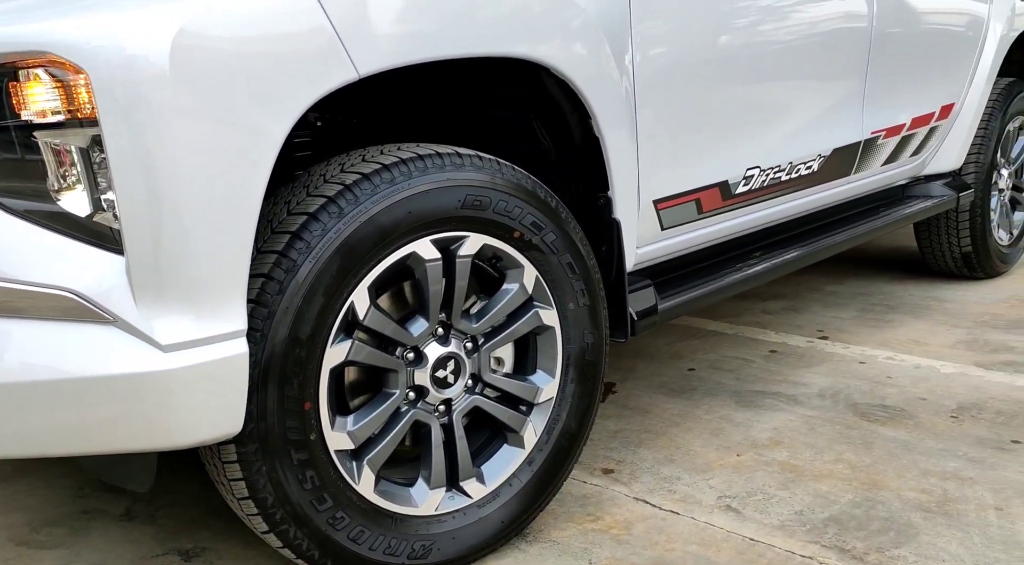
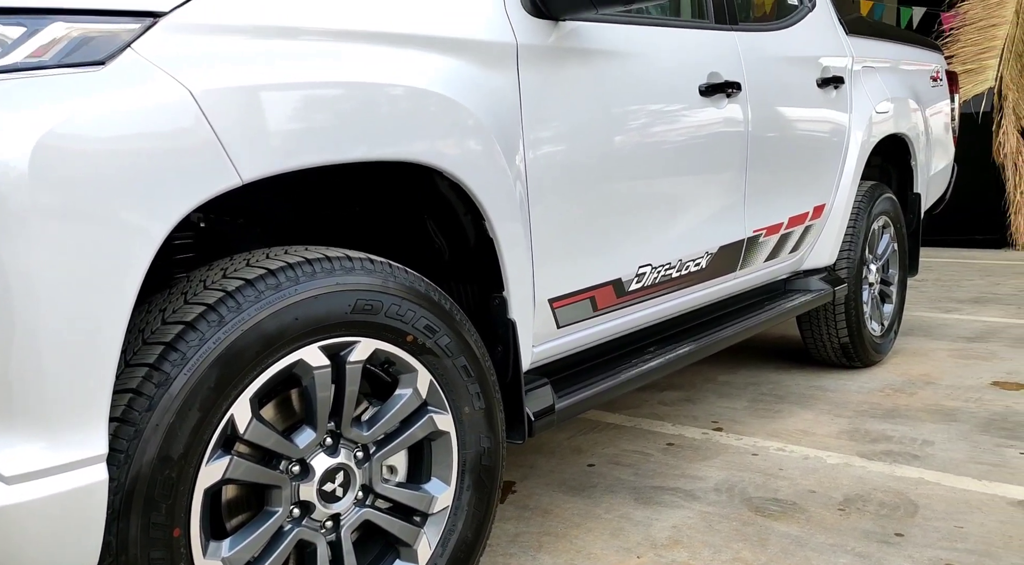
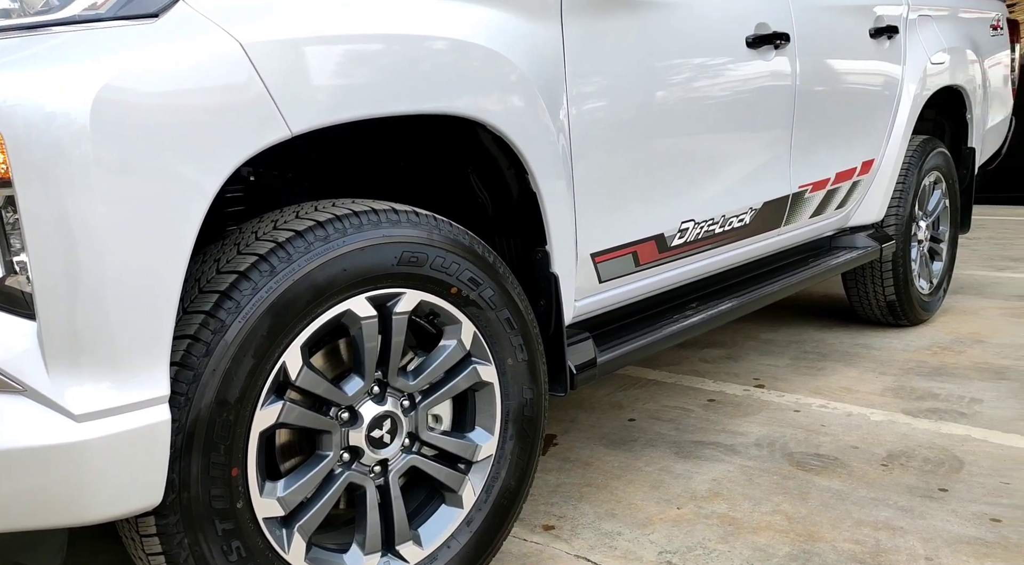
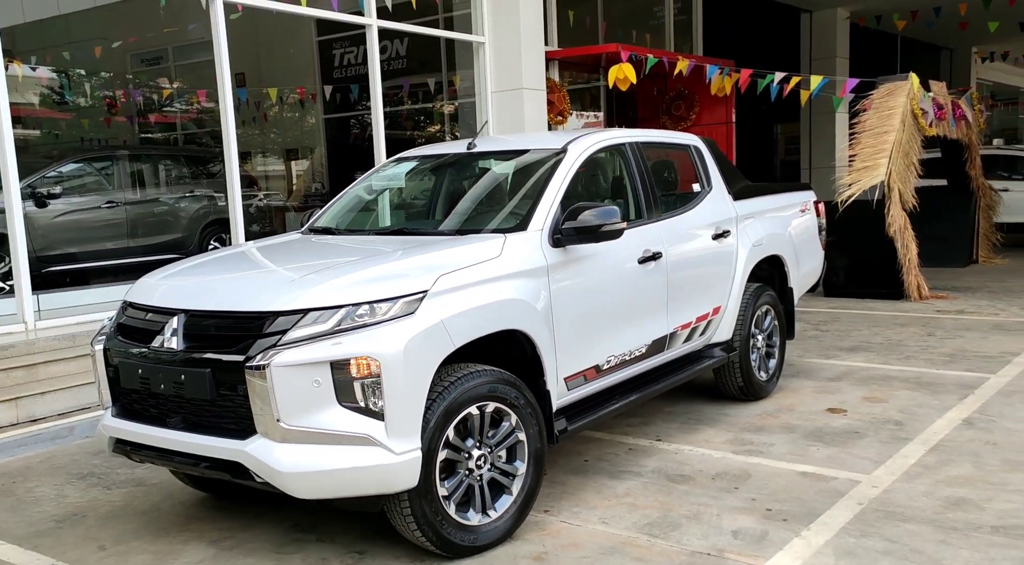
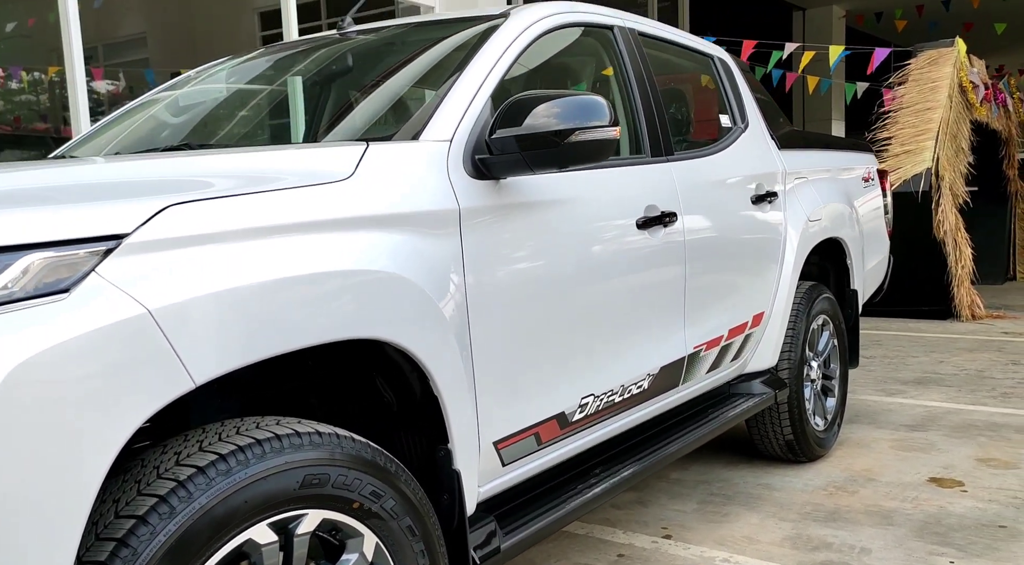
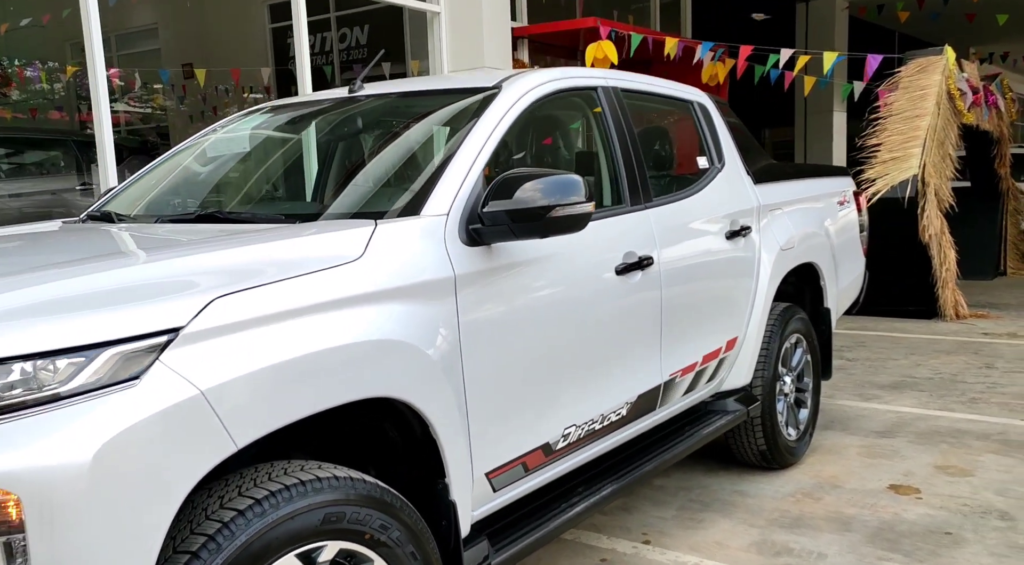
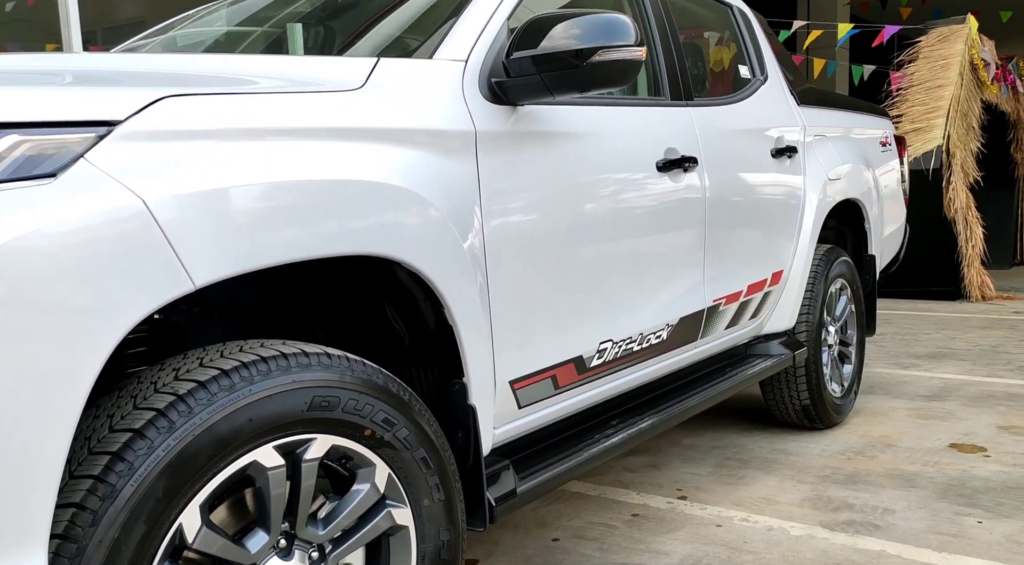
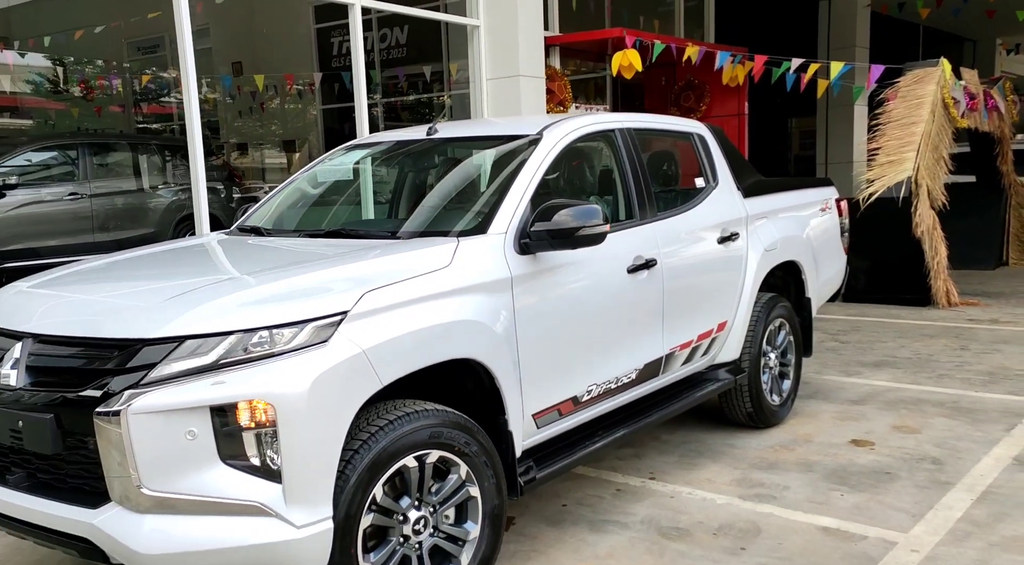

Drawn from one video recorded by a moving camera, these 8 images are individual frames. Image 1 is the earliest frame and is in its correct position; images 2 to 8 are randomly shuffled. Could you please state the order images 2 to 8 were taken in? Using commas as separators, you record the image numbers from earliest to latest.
3, 2, 7, 5, 6, 8, 4
